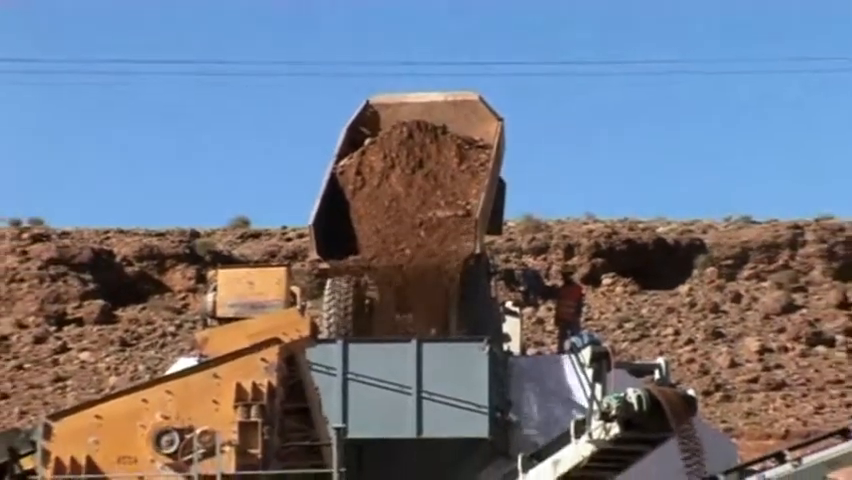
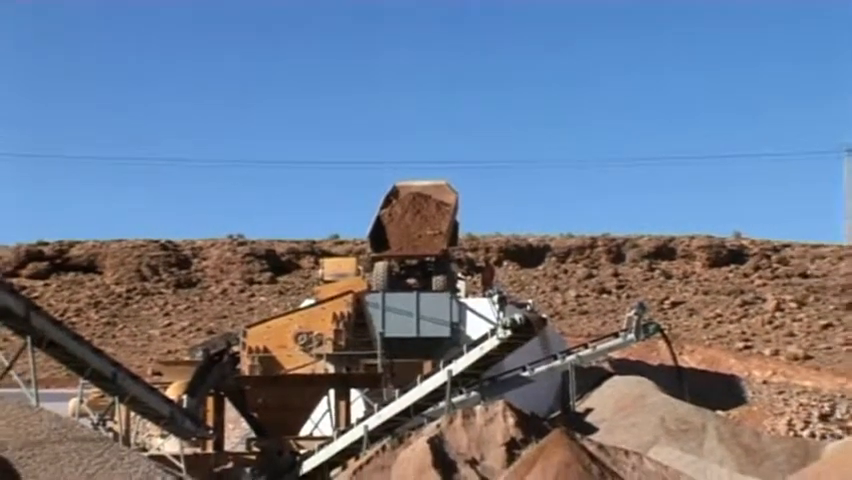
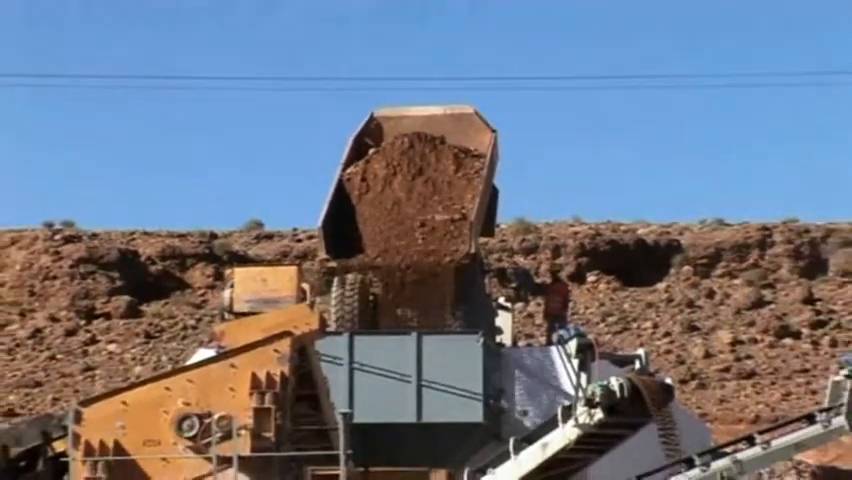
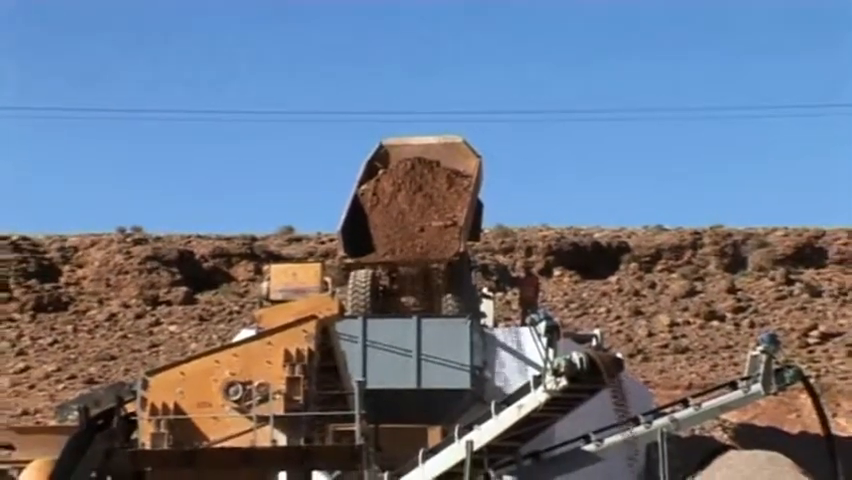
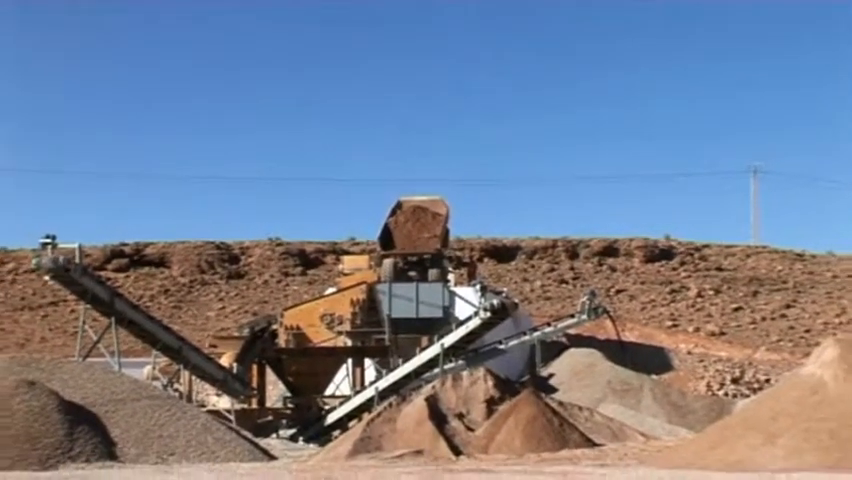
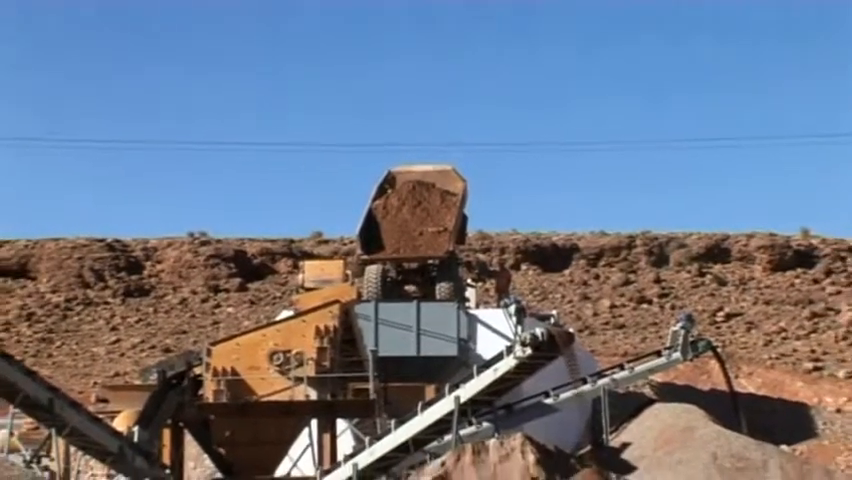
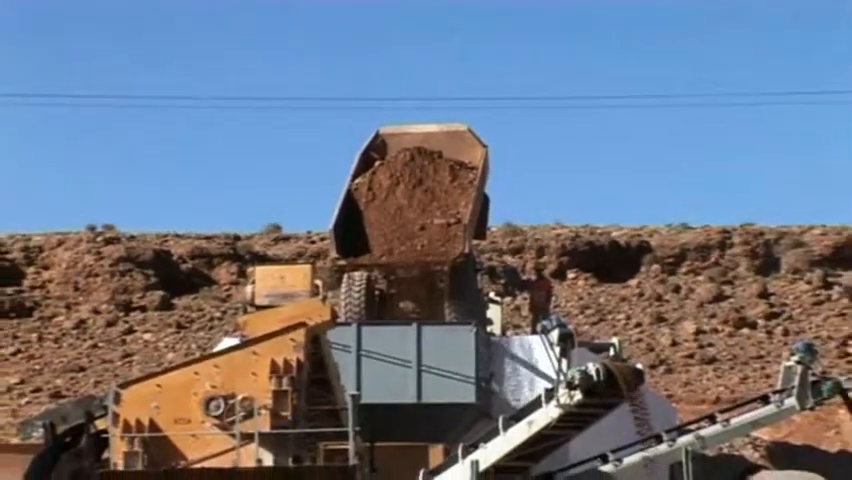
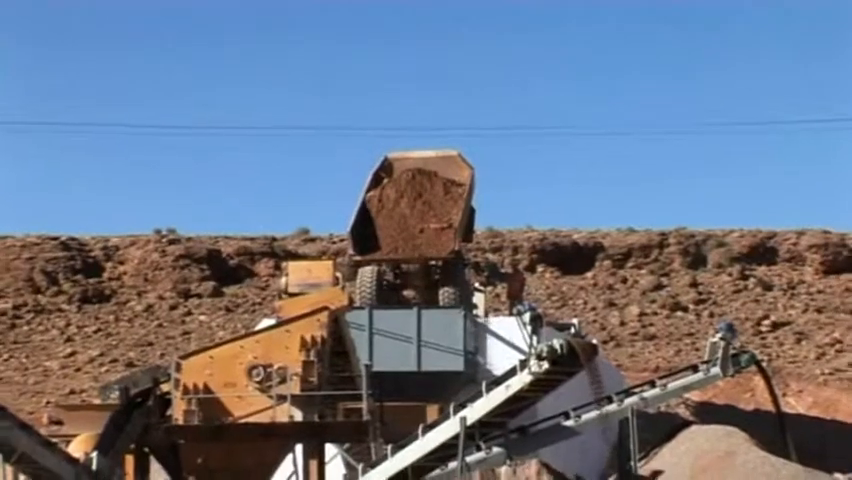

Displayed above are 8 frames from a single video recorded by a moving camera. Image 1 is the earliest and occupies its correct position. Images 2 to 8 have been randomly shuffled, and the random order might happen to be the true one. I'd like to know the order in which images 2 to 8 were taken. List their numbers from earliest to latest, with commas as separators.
3, 7, 4, 8, 6, 2, 5
